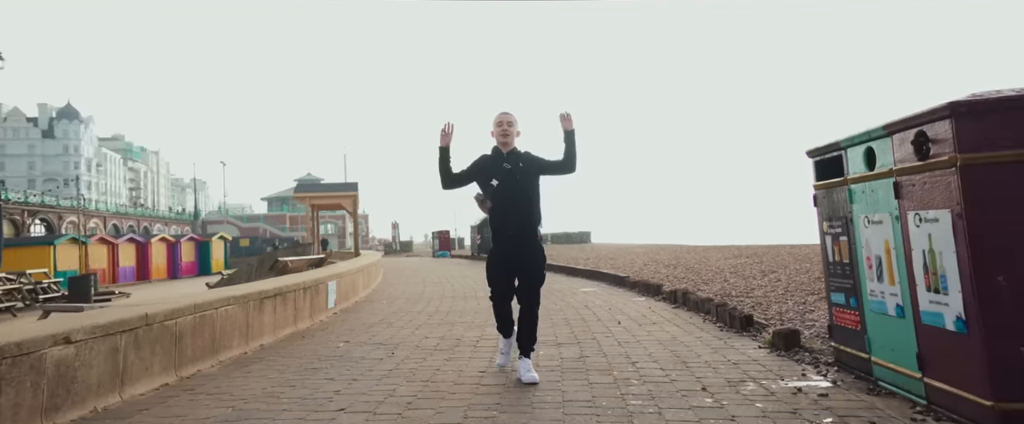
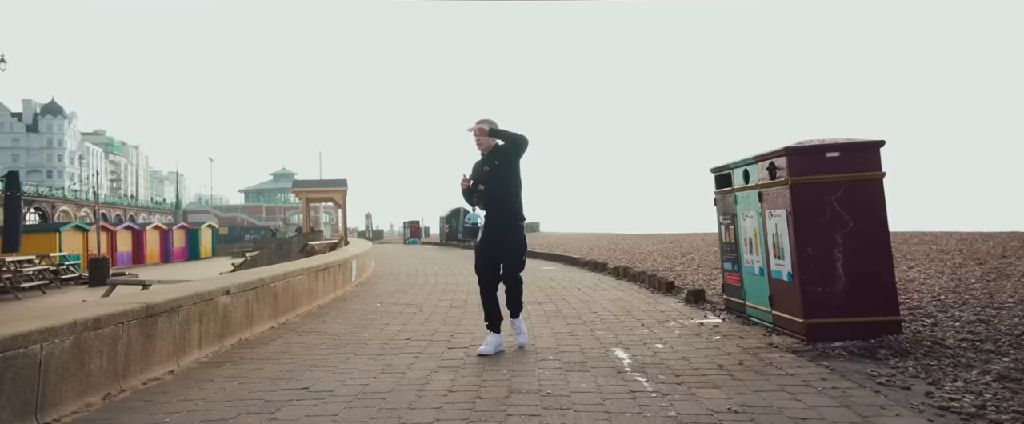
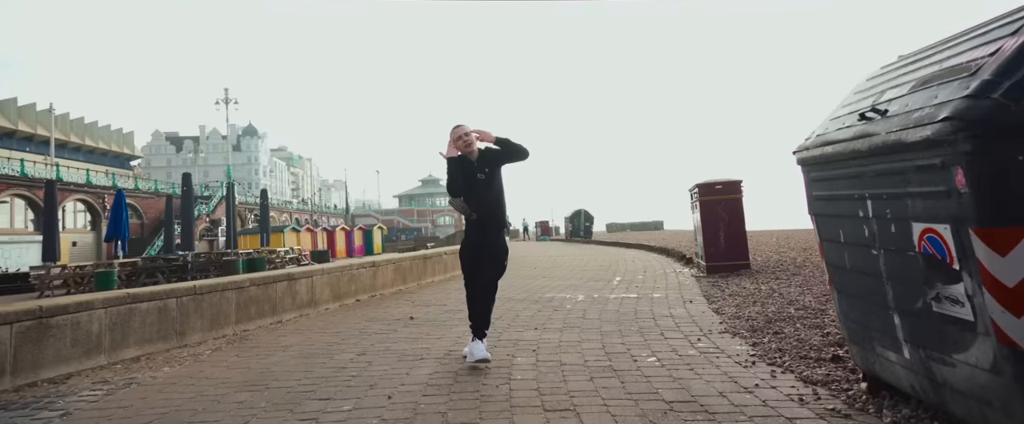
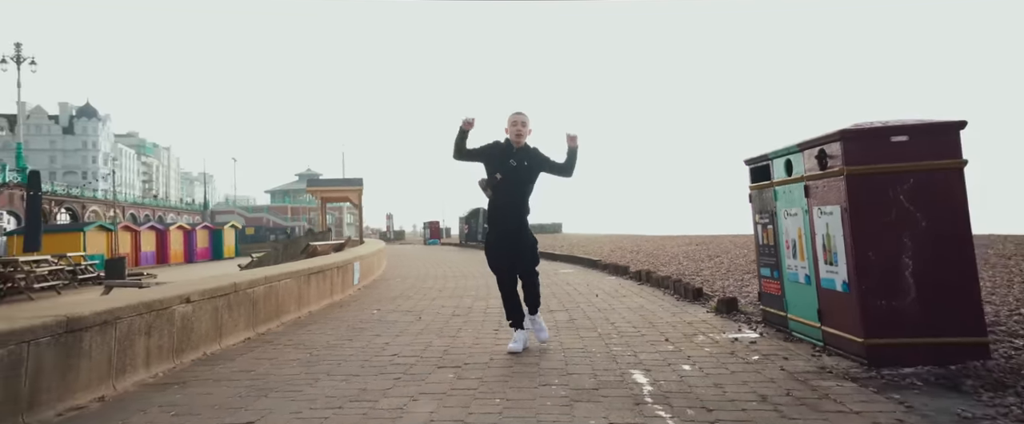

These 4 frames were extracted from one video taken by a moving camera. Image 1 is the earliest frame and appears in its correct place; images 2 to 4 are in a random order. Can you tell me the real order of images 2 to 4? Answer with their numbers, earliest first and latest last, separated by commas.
4, 2, 3
